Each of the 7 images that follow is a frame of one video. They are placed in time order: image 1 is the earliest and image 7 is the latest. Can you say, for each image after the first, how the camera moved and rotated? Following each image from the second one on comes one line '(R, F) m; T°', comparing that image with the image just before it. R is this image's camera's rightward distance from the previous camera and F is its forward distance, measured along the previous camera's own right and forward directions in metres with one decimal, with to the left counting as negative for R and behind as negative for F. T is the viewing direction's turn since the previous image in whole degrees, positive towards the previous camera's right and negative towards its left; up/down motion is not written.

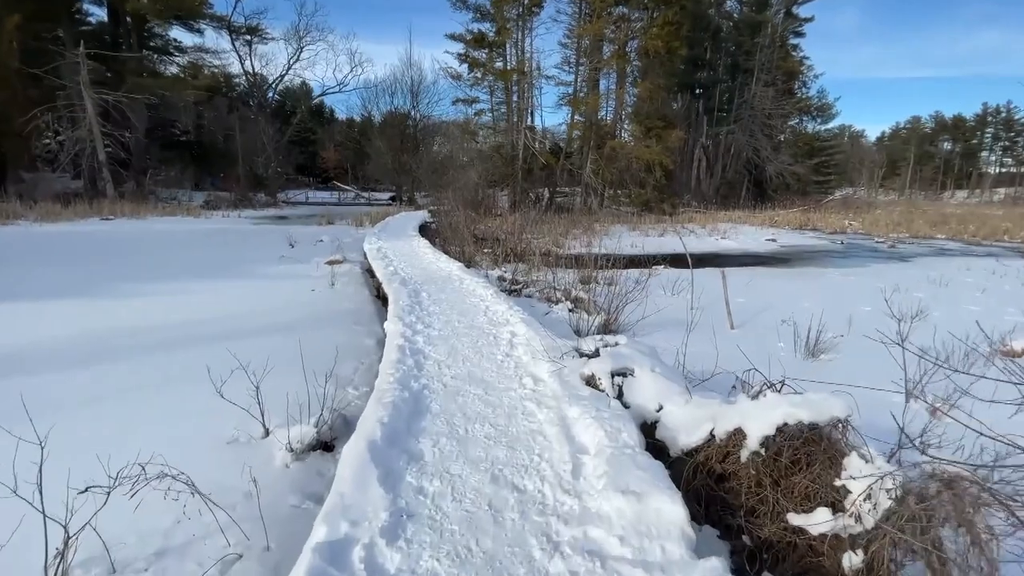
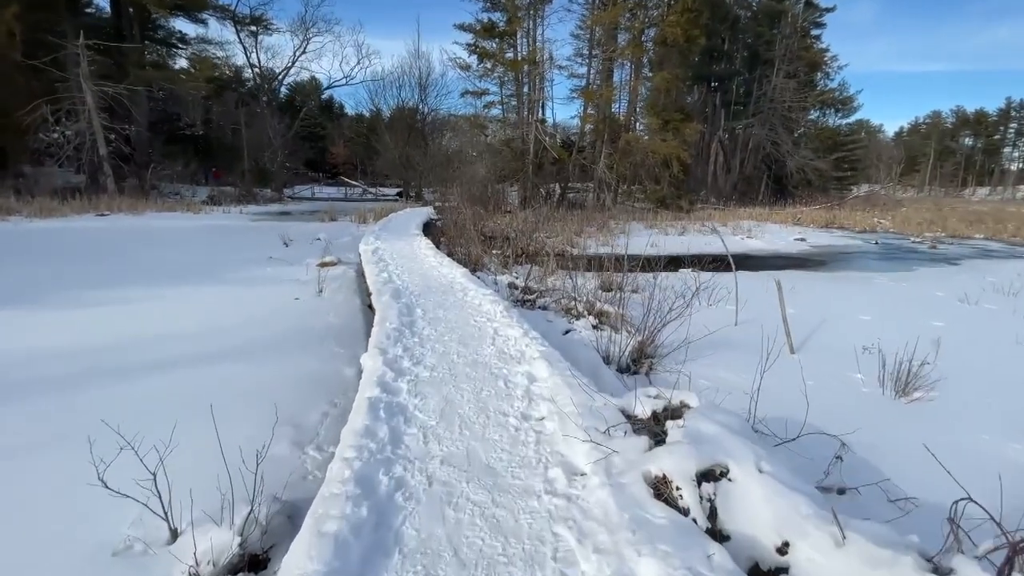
(0.0, +0.9) m; -1°
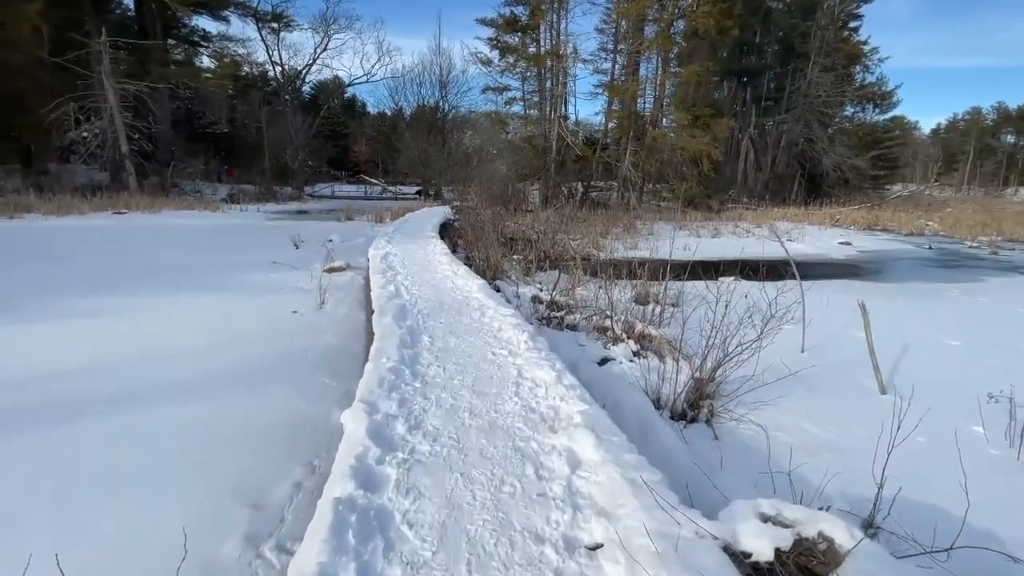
(-0.1, +0.8) m; -2°
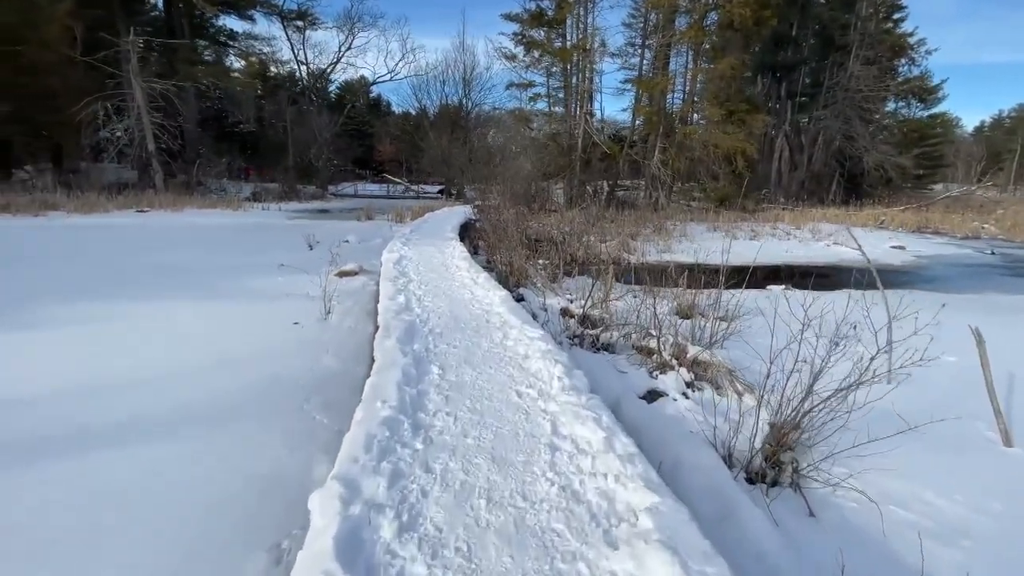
(-0.1, +0.7) m; -3°
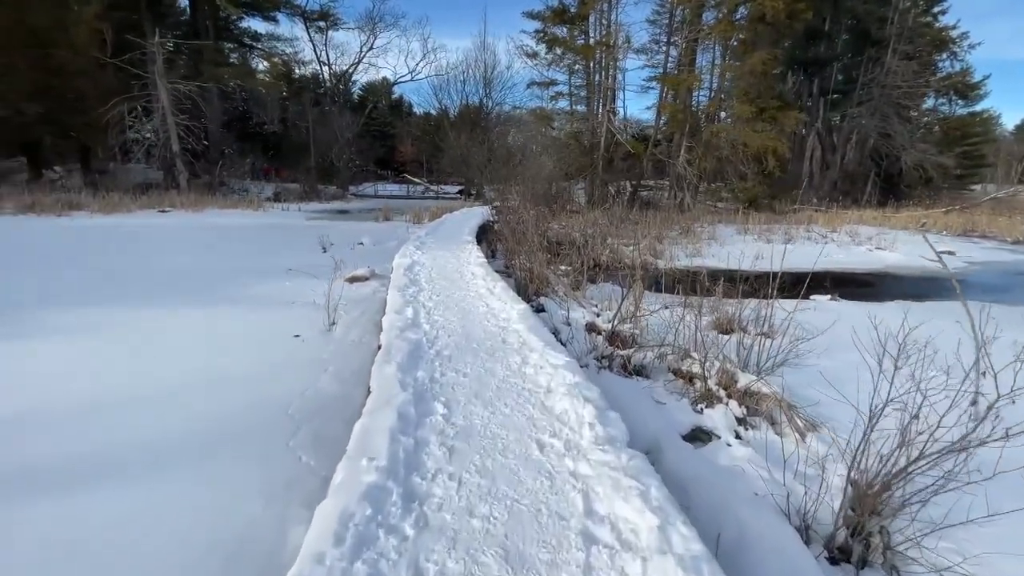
(0.0, +0.5) m; -2°
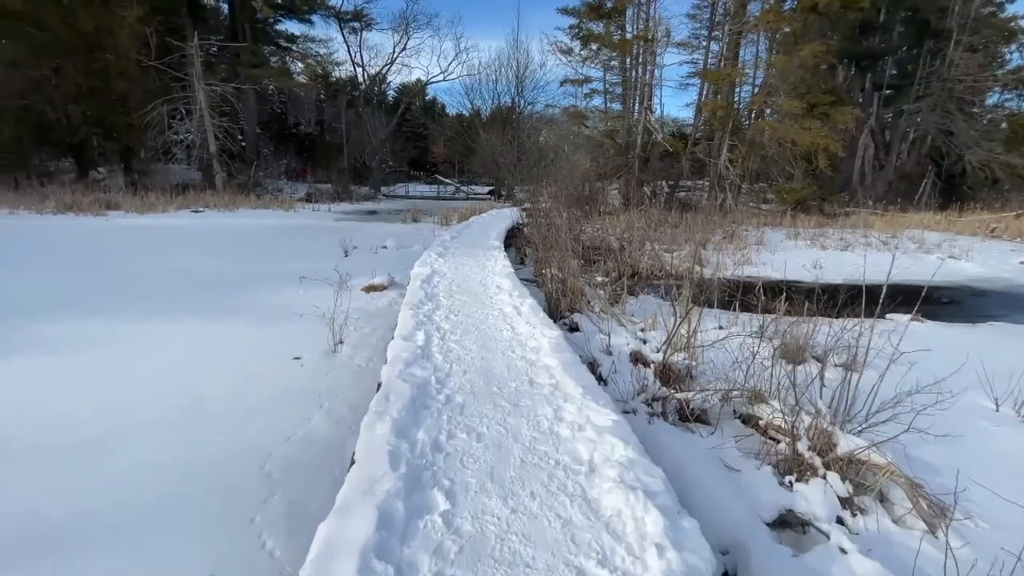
(0.0, +0.7) m; -4°
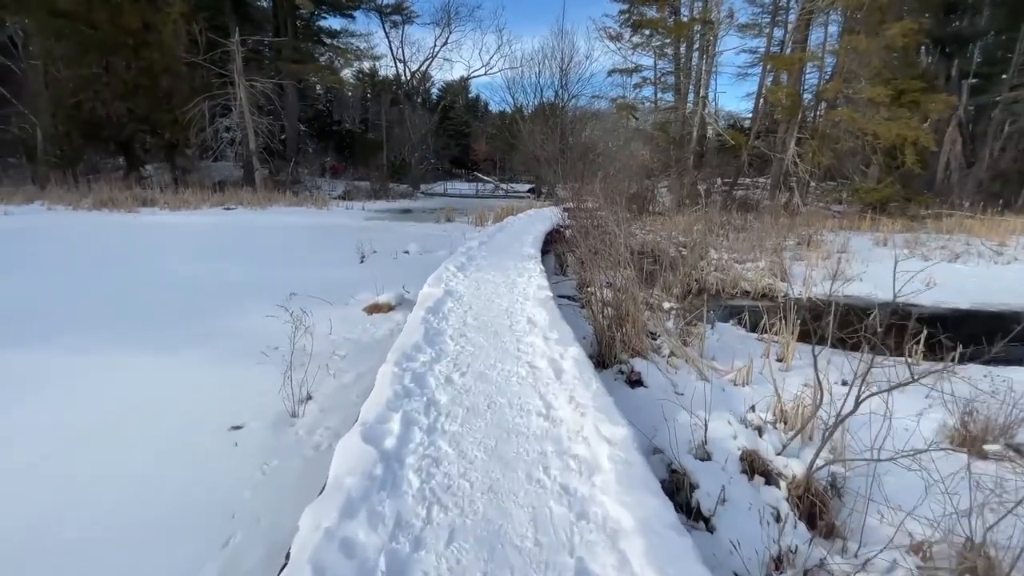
(0.0, +1.3) m; -5°
